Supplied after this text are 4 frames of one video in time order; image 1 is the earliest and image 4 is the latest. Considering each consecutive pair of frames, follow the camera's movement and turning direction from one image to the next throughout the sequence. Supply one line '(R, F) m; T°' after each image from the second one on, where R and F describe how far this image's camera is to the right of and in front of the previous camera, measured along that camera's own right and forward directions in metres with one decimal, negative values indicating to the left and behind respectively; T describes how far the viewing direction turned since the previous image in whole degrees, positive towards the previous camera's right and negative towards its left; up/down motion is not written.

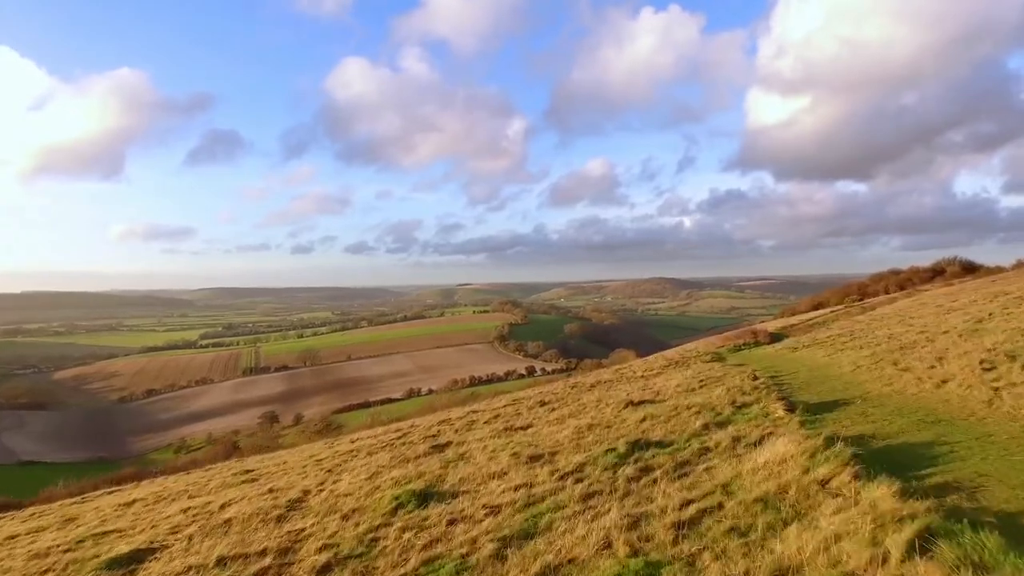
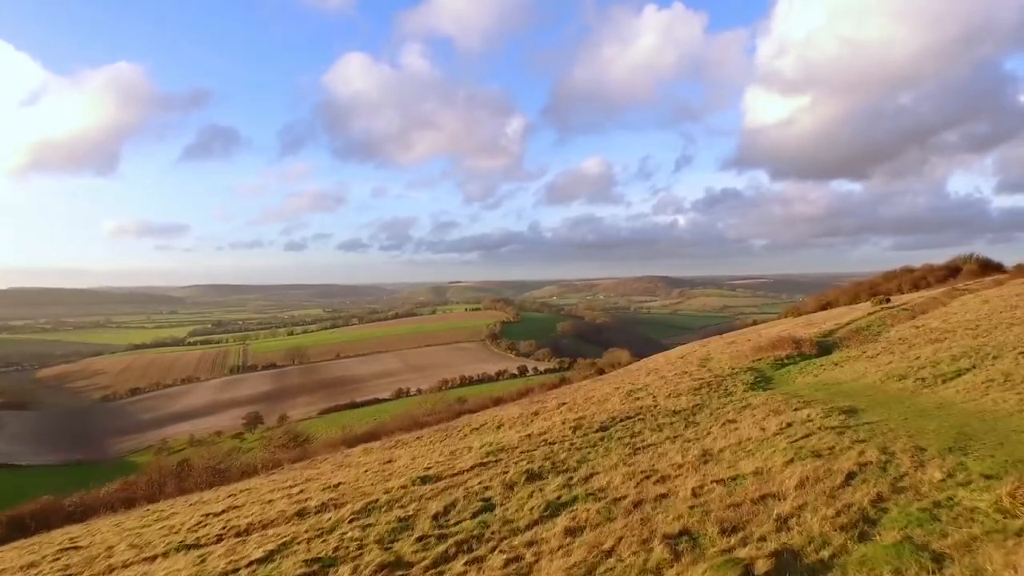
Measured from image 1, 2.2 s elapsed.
(+0.3, +4.3) m; +1°
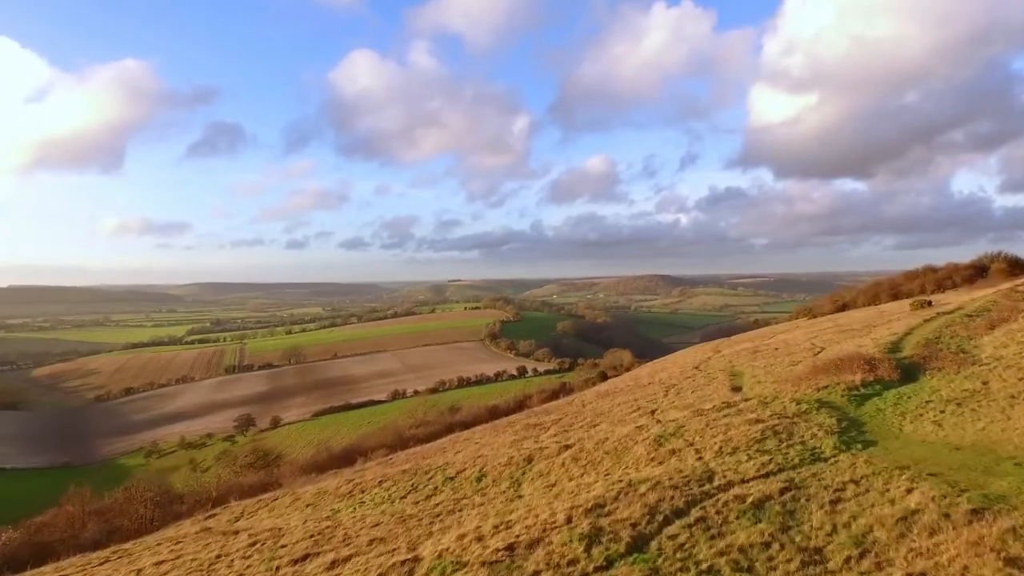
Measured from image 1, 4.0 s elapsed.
(+0.3, +4.2) m; 0°
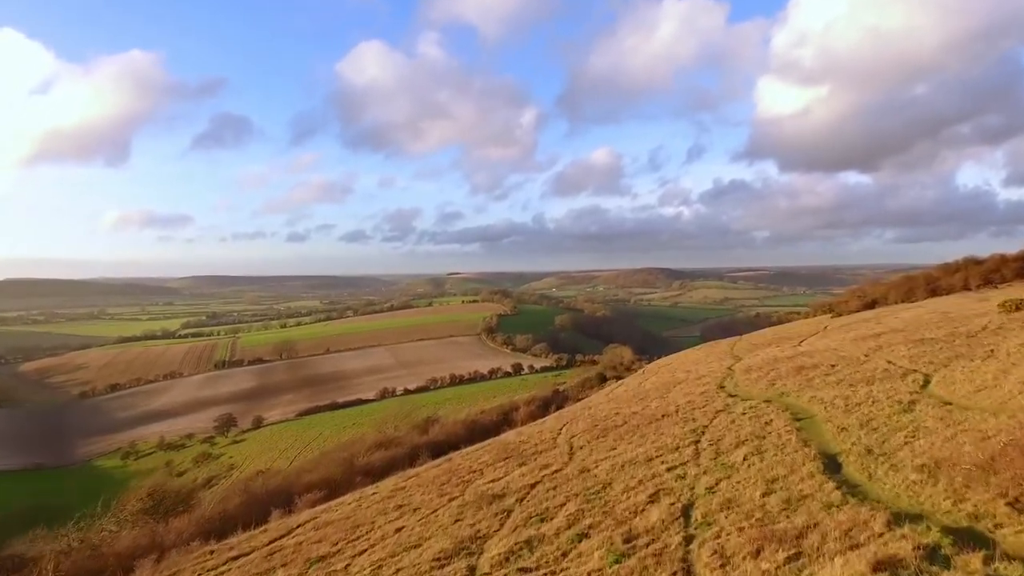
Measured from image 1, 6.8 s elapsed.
(+1.4, +8.0) m; 0°
